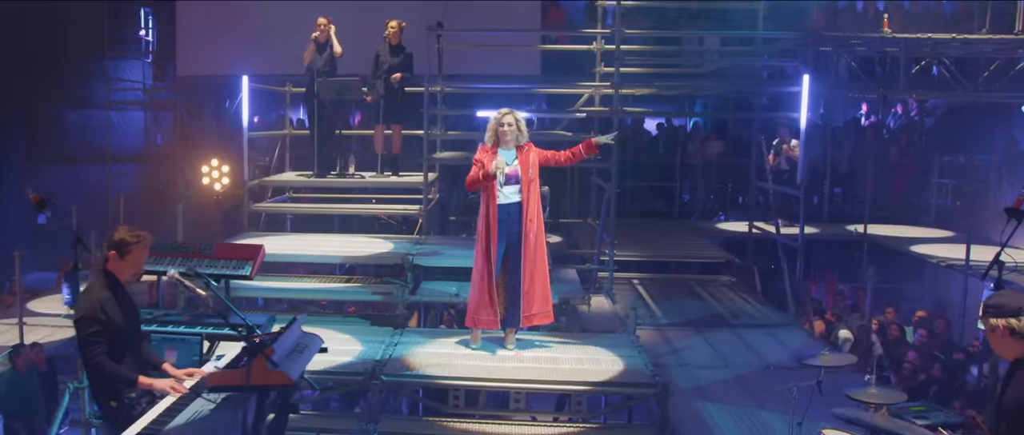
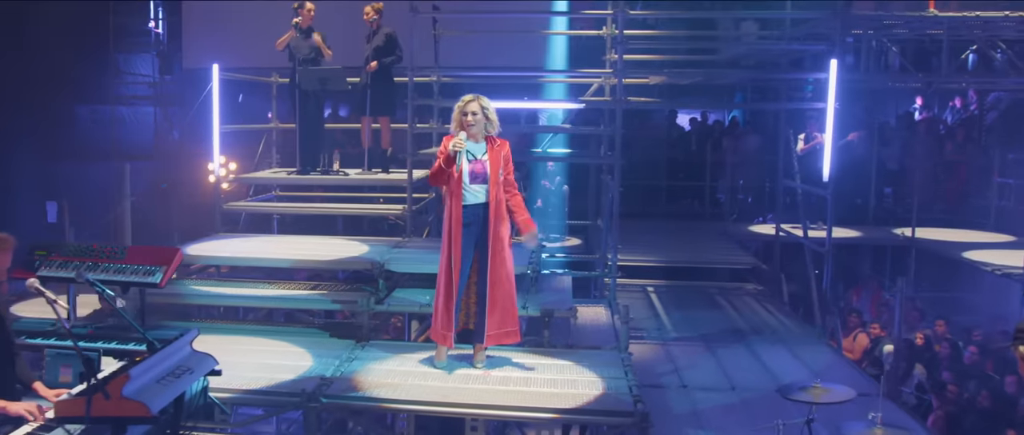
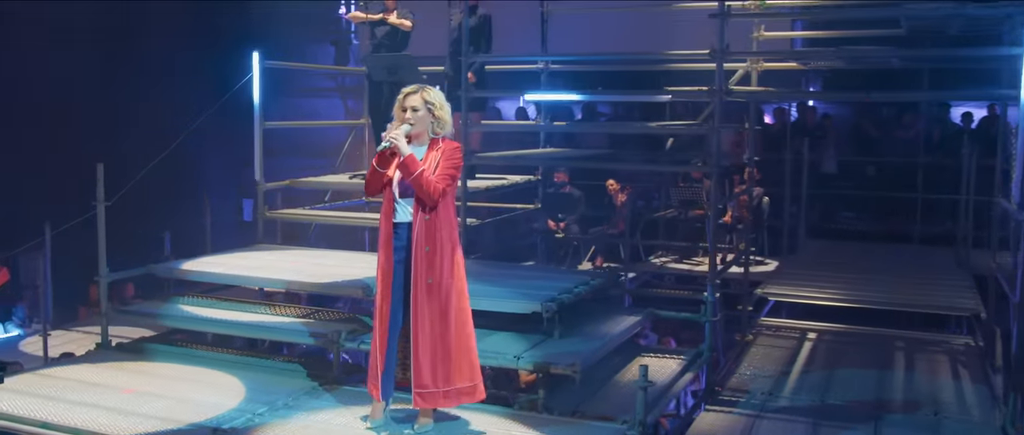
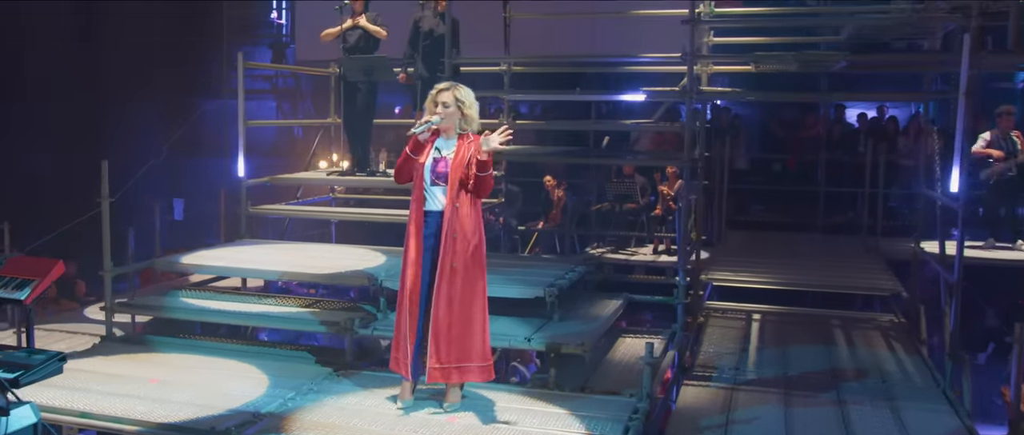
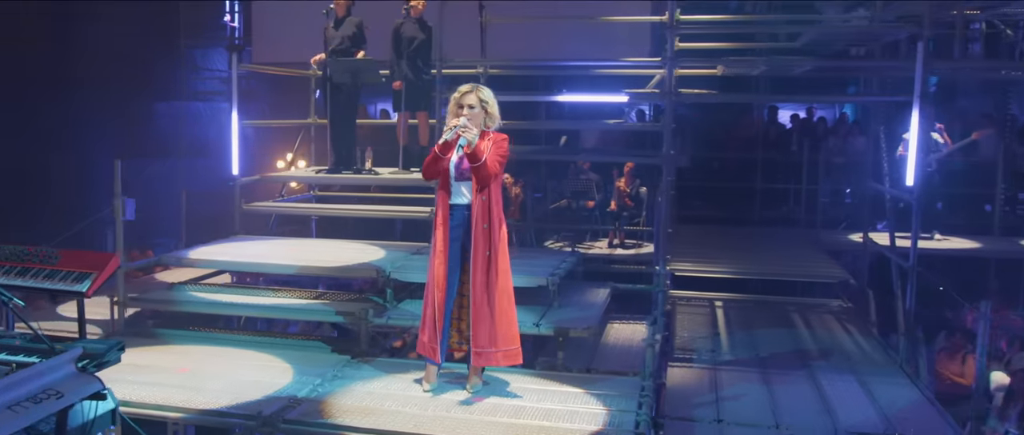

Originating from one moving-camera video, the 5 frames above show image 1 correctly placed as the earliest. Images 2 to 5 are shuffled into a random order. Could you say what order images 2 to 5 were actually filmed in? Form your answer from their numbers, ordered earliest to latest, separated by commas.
2, 5, 4, 3
